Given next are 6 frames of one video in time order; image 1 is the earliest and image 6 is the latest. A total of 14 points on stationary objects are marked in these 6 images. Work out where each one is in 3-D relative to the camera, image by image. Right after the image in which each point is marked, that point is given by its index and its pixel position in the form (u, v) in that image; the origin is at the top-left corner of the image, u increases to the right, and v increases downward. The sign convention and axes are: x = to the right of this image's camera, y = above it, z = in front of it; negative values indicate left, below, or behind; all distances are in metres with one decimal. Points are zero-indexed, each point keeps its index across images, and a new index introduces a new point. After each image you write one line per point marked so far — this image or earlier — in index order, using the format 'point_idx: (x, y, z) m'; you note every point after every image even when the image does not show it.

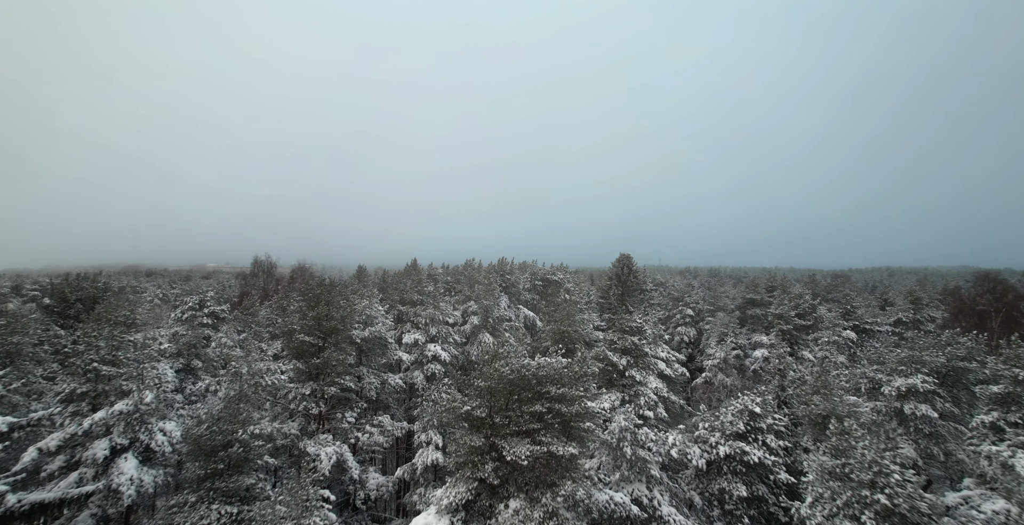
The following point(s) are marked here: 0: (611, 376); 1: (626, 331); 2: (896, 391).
0: (+4.2, -4.9, +16.6) m
1: (+5.2, -3.2, +17.7) m
2: (+15.7, -5.2, +16.0) m
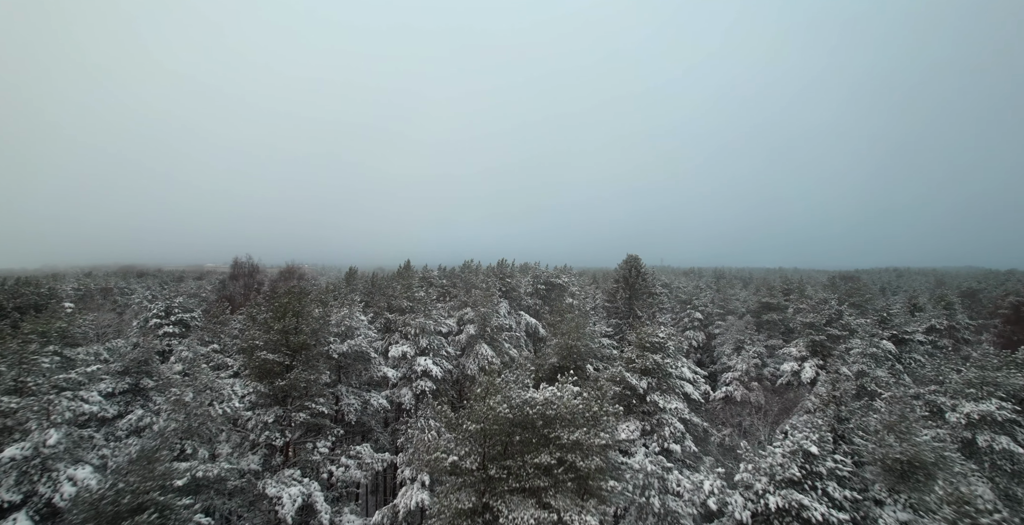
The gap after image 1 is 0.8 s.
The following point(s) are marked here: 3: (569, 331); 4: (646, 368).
0: (+4.2, -5.0, +14.1) m
1: (+5.2, -3.3, +15.2) m
2: (+15.7, -5.4, +13.5) m
3: (+2.6, -3.1, +17.4) m
4: (+4.9, -3.9, +14.3) m
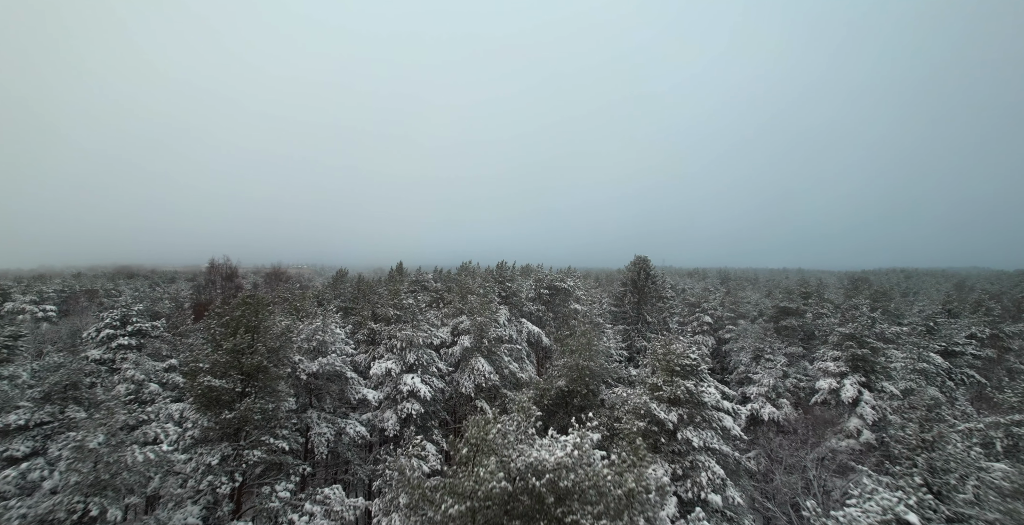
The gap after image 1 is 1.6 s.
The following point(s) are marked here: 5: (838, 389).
0: (+4.2, -5.2, +11.6) m
1: (+5.2, -3.5, +12.7) m
2: (+15.7, -5.5, +10.9) m
3: (+2.6, -3.2, +14.9) m
4: (+4.9, -4.0, +11.7) m
5: (+15.9, -6.2, +19.1) m
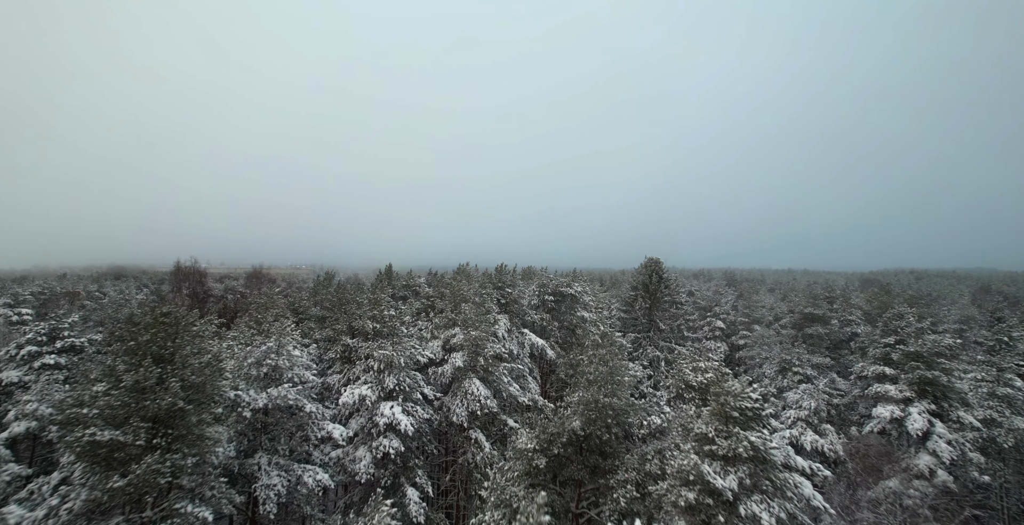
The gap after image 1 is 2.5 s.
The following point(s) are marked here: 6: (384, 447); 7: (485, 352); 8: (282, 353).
0: (+4.2, -5.3, +8.5) m
1: (+5.2, -3.7, +9.6) m
2: (+15.7, -5.7, +7.8) m
3: (+2.6, -3.4, +11.8) m
4: (+4.9, -4.2, +8.6) m
5: (+15.9, -6.4, +16.0) m
6: (-4.3, -6.2, +13.0) m
7: (-1.2, -4.0, +17.4) m
8: (-7.3, -2.8, +12.5) m
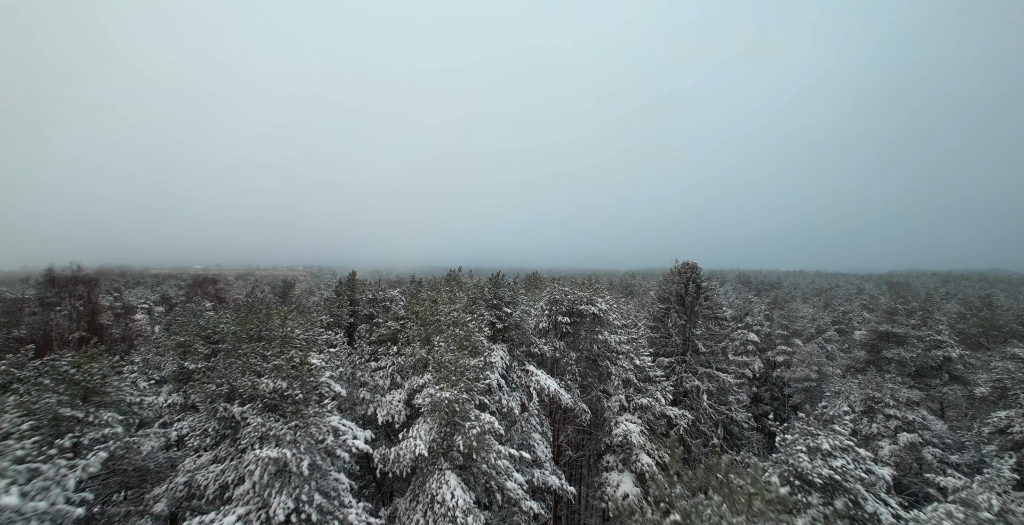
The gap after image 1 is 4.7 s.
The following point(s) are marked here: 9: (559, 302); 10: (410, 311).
0: (+4.1, -5.7, +1.4) m
1: (+5.1, -4.0, +2.5) m
2: (+15.6, -6.1, +0.6) m
3: (+2.5, -3.7, +4.7) m
4: (+4.8, -4.5, +1.5) m
5: (+15.9, -6.7, +8.9) m
6: (-4.3, -6.5, +5.9) m
7: (-1.2, -4.3, +10.3) m
8: (-7.4, -3.2, +5.4) m
9: (+2.4, -2.0, +19.7) m
10: (-5.1, -2.3, +19.0) m
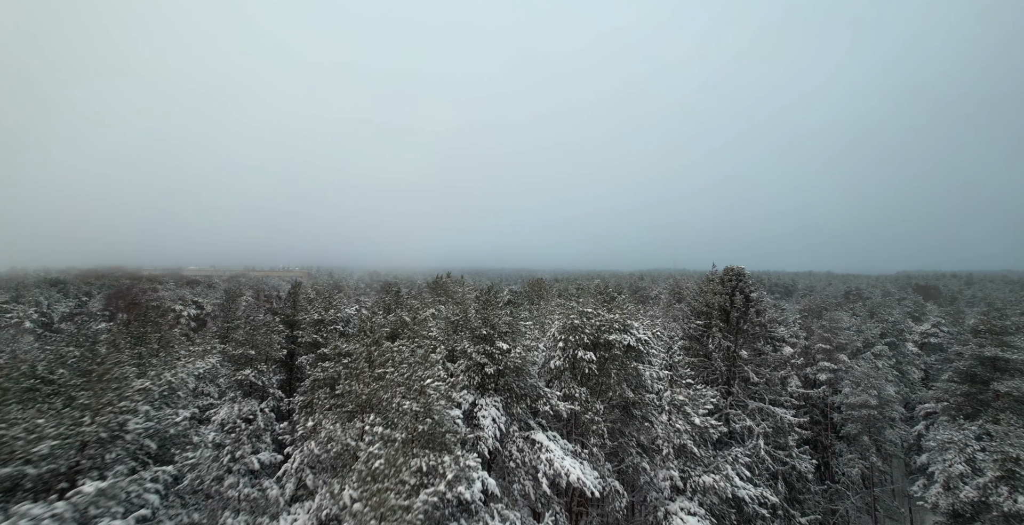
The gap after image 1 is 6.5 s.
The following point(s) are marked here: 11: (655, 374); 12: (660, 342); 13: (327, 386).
0: (+4.0, -6.0, -4.8) m
1: (+5.0, -4.3, -3.7) m
2: (+15.5, -6.3, -5.6) m
3: (+2.4, -4.0, -1.5) m
4: (+4.7, -4.8, -4.7) m
5: (+15.8, -7.0, +2.7) m
6: (-4.4, -6.8, -0.2) m
7: (-1.3, -4.6, +4.2) m
8: (-7.5, -3.5, -0.7) m
9: (+2.3, -2.3, +13.5) m
10: (-5.1, -2.6, +12.8) m
11: (+5.3, -4.2, +14.1) m
12: (+7.1, -4.0, +18.5) m
13: (-5.7, -3.2, +10.3) m
